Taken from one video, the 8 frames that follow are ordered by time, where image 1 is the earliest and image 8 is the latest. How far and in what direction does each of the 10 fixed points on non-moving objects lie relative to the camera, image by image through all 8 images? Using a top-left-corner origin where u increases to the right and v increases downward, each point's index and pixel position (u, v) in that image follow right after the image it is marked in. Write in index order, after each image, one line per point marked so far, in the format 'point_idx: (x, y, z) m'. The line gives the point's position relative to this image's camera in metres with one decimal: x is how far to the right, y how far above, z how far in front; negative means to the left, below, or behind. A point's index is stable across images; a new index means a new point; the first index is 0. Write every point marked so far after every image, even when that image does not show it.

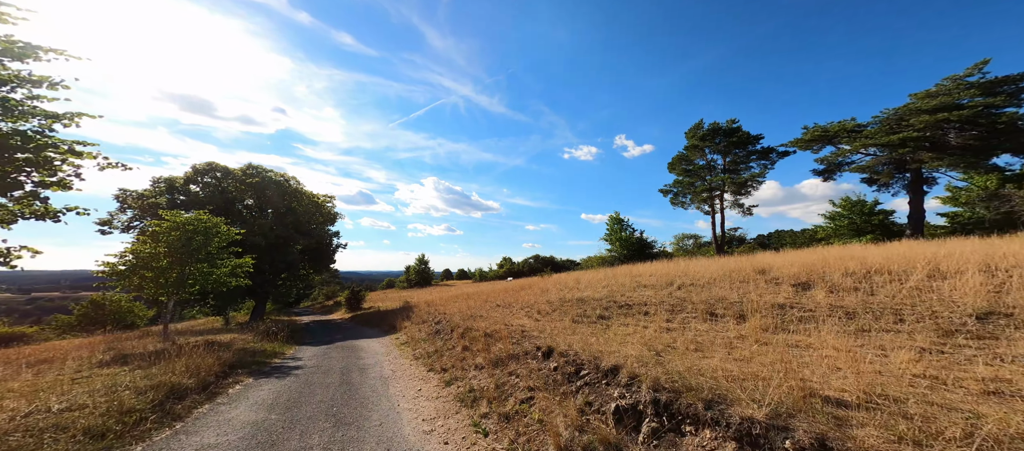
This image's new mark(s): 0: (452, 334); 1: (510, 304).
0: (-1.8, -3.3, +11.3) m
1: (-0.1, -3.3, +15.7) m
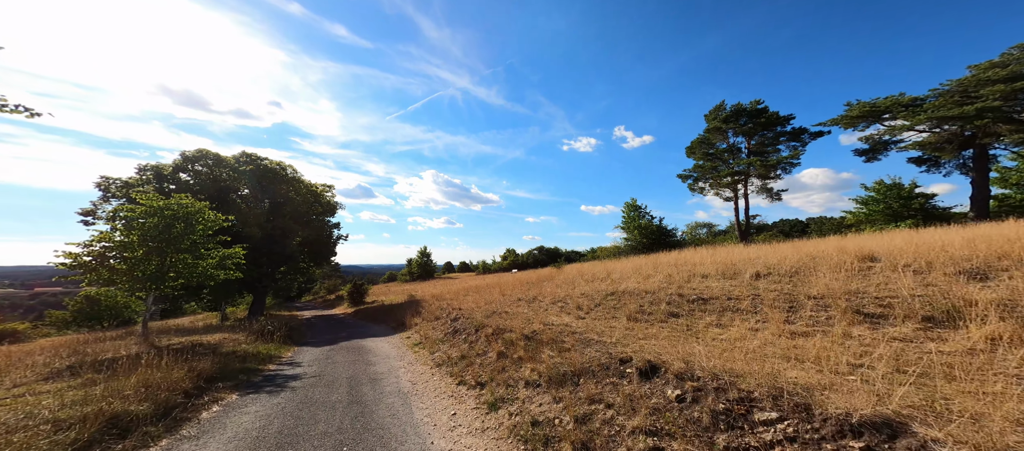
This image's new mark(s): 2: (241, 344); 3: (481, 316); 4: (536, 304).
0: (-0.9, -2.8, +9.6) m
1: (+0.8, -2.7, +14.0) m
2: (-8.4, -3.7, +11.5) m
3: (-1.0, -3.0, +12.0) m
4: (+0.8, -2.6, +12.1) m
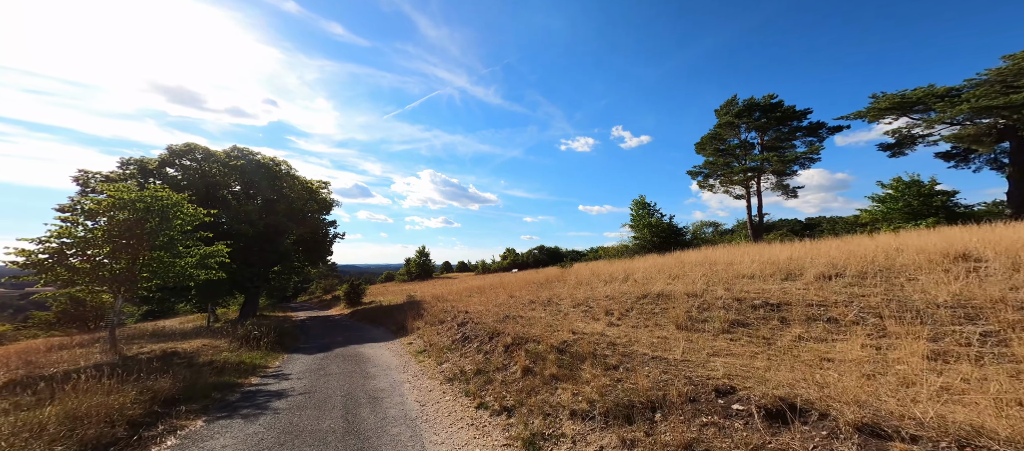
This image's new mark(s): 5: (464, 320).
0: (-0.4, -2.6, +8.4) m
1: (+1.2, -2.6, +12.8) m
2: (-7.9, -3.5, +10.2) m
3: (-0.6, -2.8, +10.8) m
4: (+1.2, -2.4, +10.9) m
5: (-1.6, -3.3, +12.7) m
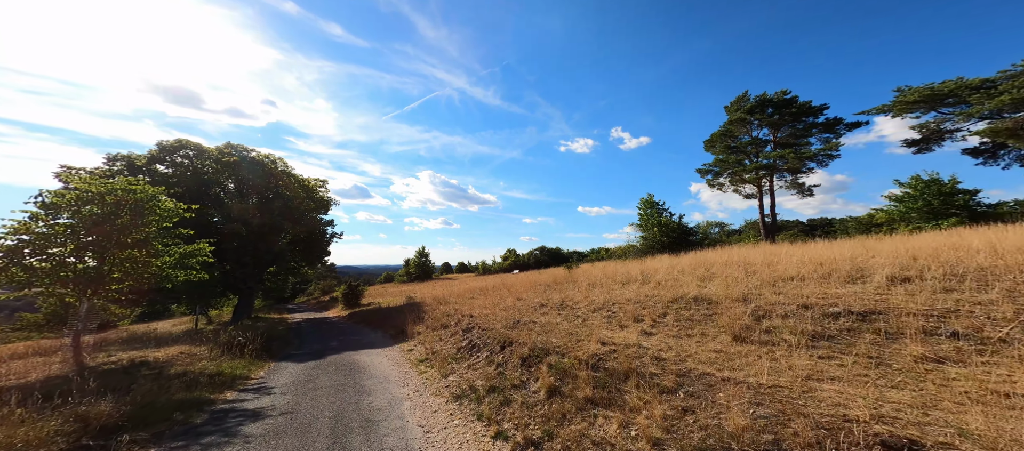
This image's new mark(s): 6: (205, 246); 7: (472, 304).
0: (-0.1, -2.5, +7.3) m
1: (+1.5, -2.5, +11.7) m
2: (-7.6, -3.4, +9.1) m
3: (-0.3, -2.6, +9.7) m
4: (+1.5, -2.3, +9.8) m
5: (-1.3, -3.1, +11.6) m
6: (-10.0, -0.6, +12.1) m
7: (-2.0, -3.9, +18.3) m
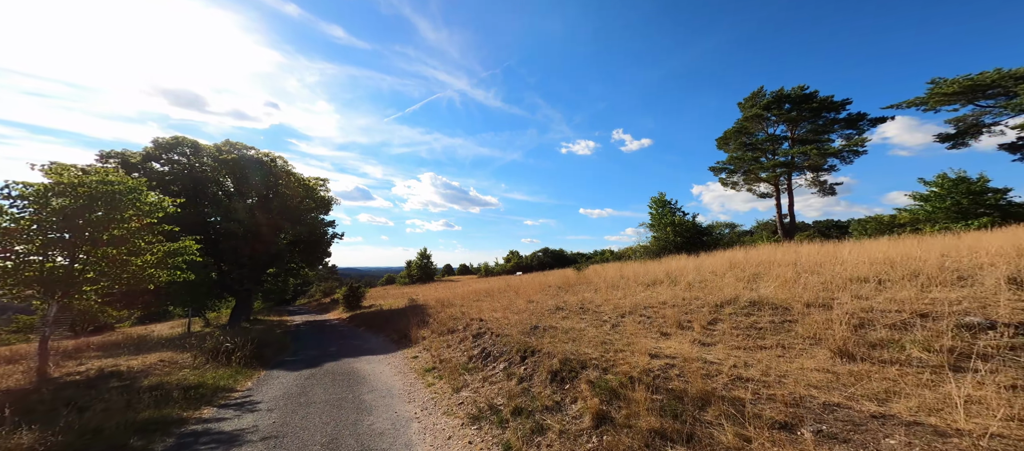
0: (+0.3, -2.3, +6.3) m
1: (+2.0, -2.3, +10.7) m
2: (-7.2, -3.2, +8.1) m
3: (+0.2, -2.5, +8.7) m
4: (+1.9, -2.1, +8.8) m
5: (-0.9, -3.0, +10.6) m
6: (-9.5, -0.5, +11.1) m
7: (-1.6, -3.8, +17.3) m
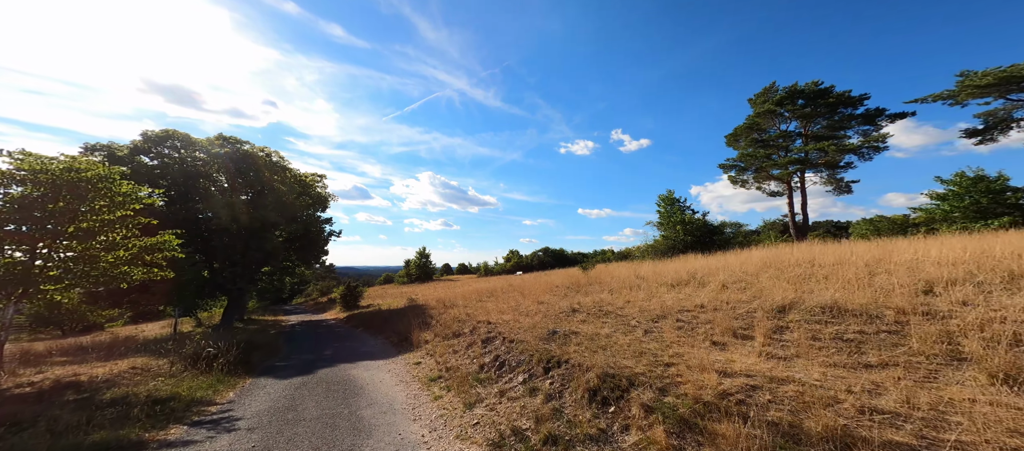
0: (+0.6, -2.2, +5.3) m
1: (+2.3, -2.2, +9.8) m
2: (-6.9, -3.0, +7.1) m
3: (+0.5, -2.3, +7.7) m
4: (+2.3, -2.0, +7.8) m
5: (-0.6, -2.8, +9.7) m
6: (-9.2, -0.3, +10.1) m
7: (-1.3, -3.6, +16.4) m
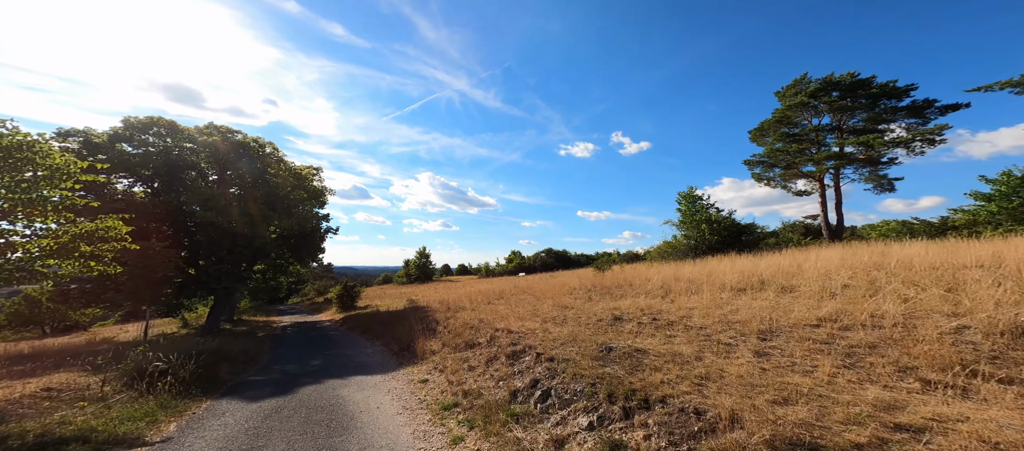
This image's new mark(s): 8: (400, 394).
0: (+1.3, -1.9, +3.4) m
1: (+3.0, -1.9, +7.8) m
2: (-6.2, -2.6, +5.1) m
3: (+1.2, -2.0, +5.8) m
4: (+2.9, -1.7, +5.9) m
5: (+0.1, -2.5, +7.7) m
6: (-8.5, +0.1, +8.1) m
7: (-0.7, -3.3, +14.4) m
8: (-2.4, -3.5, +7.9) m
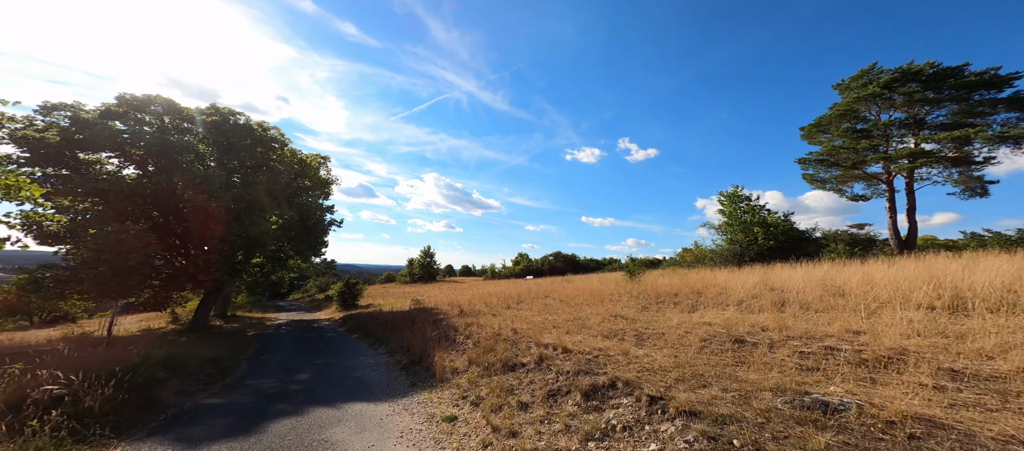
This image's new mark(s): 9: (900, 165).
0: (+2.4, -1.4, +0.7) m
1: (+4.1, -1.6, +5.1) m
2: (-5.1, -2.0, +2.5) m
3: (+2.2, -1.6, +3.1) m
4: (+4.0, -1.3, +3.2) m
5: (+1.2, -2.1, +5.1) m
6: (-7.3, +0.8, +5.6) m
7: (+0.5, -2.9, +11.7) m
8: (-1.4, -3.0, +5.3) m
9: (+20.2, +3.4, +19.6) m
